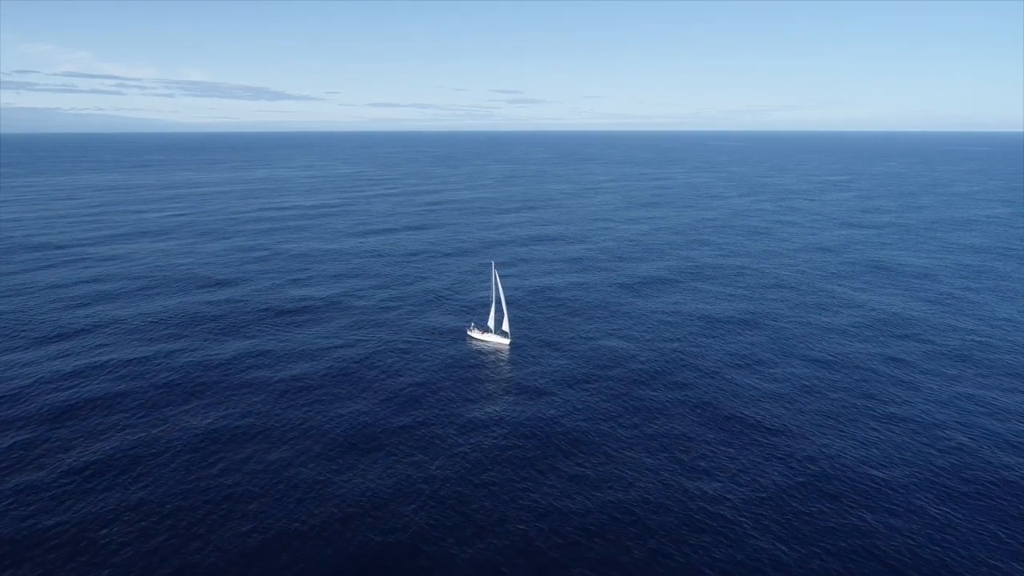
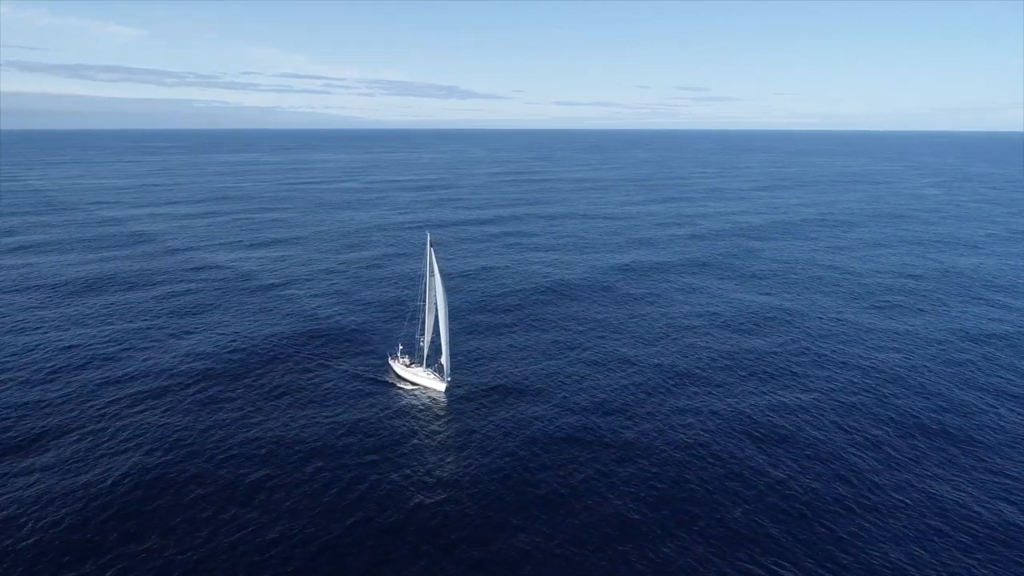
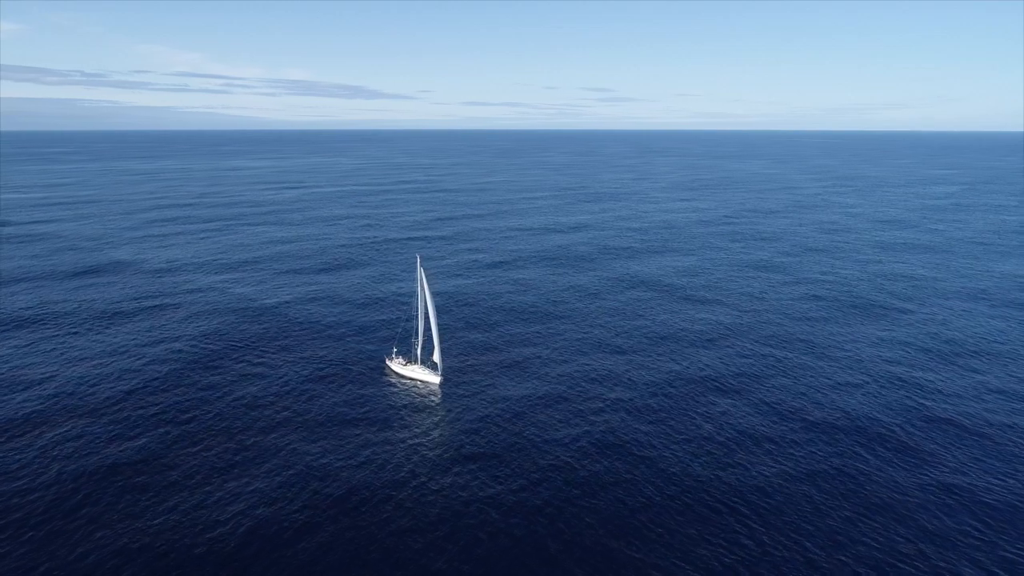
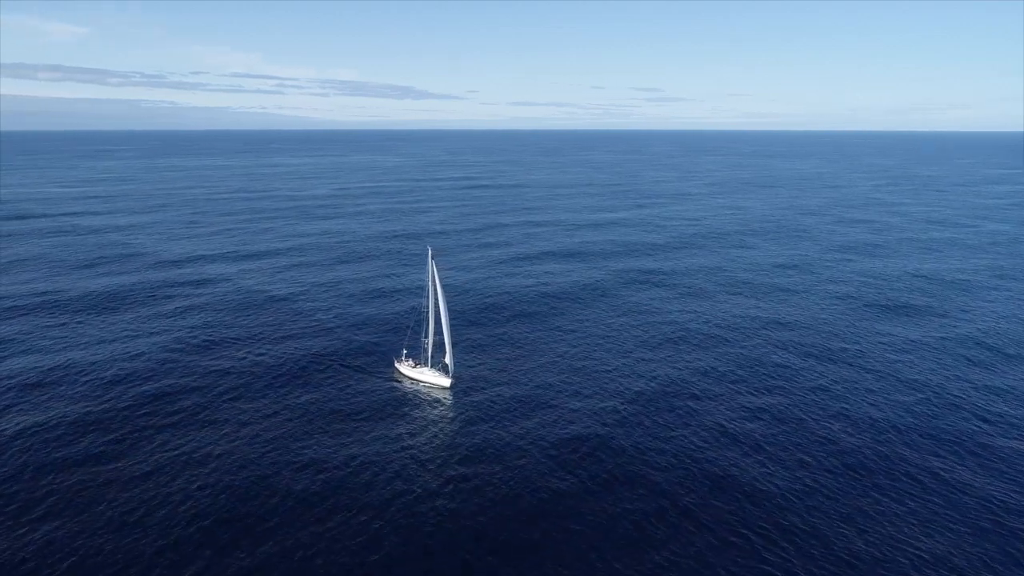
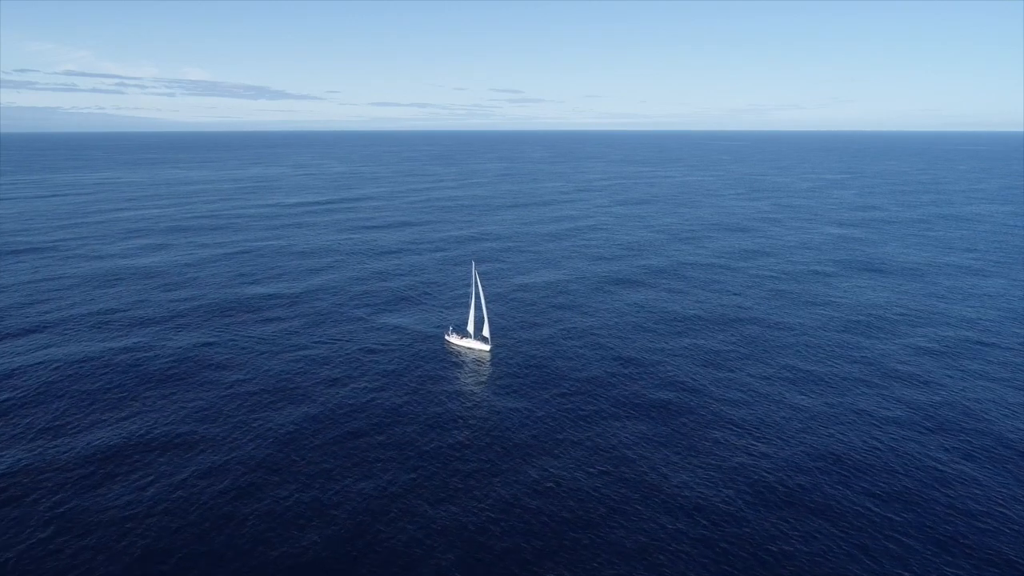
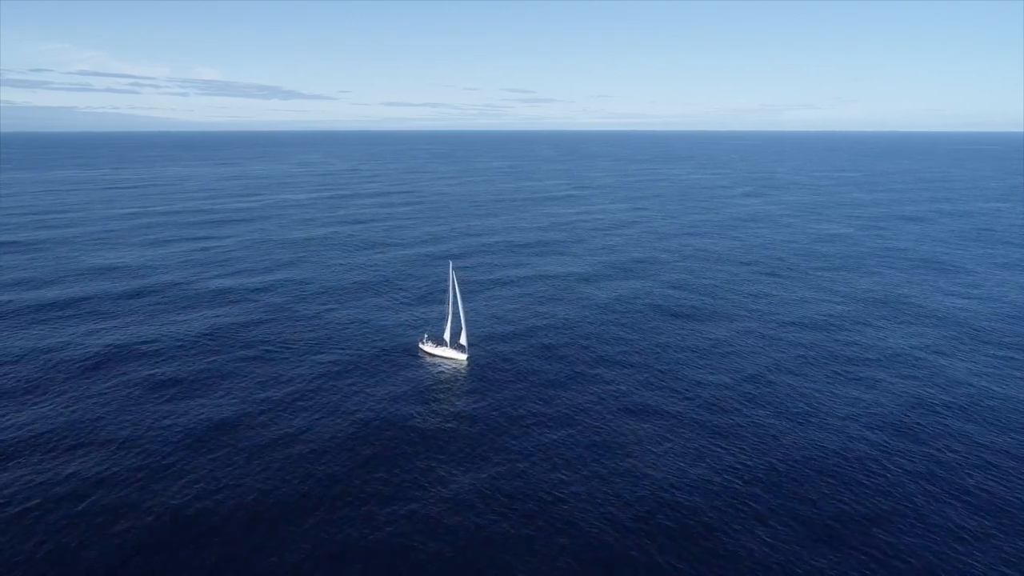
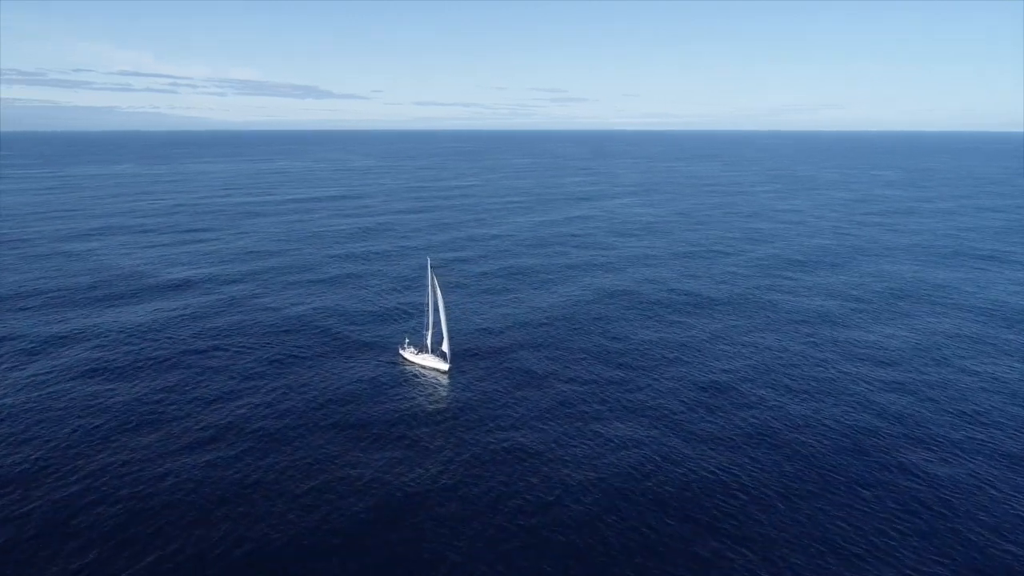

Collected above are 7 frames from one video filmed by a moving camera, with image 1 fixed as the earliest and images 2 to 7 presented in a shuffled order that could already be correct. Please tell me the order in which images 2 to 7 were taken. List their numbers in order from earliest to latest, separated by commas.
5, 6, 7, 3, 4, 2
